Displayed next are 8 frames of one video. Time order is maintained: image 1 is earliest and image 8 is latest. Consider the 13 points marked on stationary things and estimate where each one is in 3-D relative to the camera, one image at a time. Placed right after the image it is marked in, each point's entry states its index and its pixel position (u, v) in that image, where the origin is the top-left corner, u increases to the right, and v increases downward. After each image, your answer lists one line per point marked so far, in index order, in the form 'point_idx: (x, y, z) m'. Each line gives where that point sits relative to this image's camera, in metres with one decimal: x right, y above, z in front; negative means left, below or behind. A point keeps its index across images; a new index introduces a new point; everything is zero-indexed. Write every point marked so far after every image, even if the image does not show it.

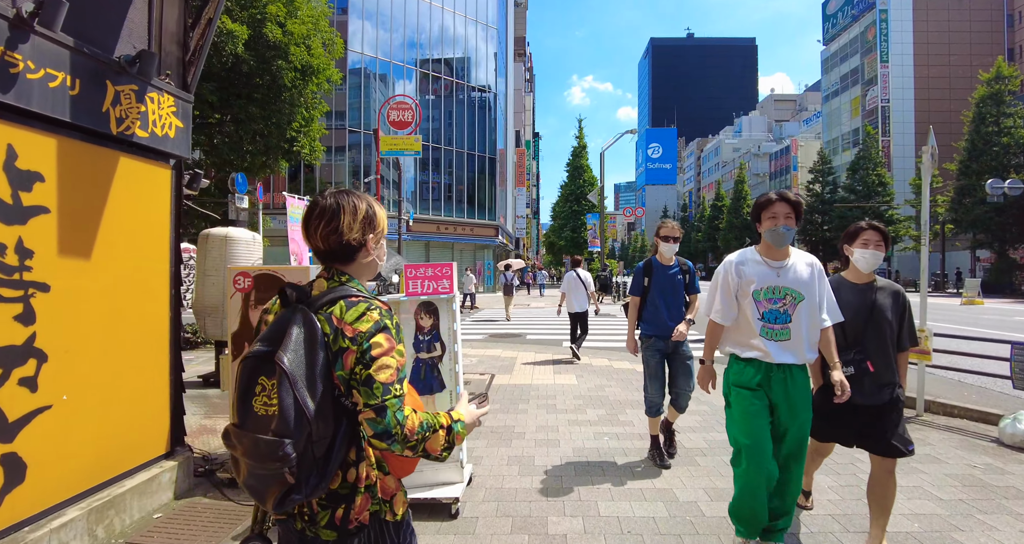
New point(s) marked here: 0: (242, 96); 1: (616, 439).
0: (-6.1, +3.9, +11.3) m
1: (+1.0, -1.6, +4.9) m
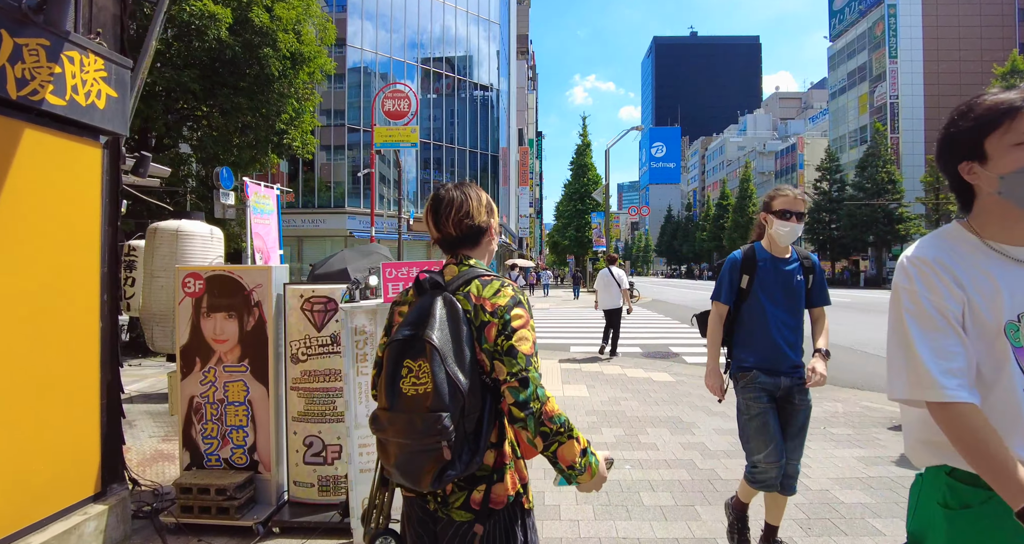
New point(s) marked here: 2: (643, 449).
0: (-6.0, +3.9, +10.6) m
1: (+1.1, -1.6, +4.2) m
2: (+1.2, -1.6, +4.6) m
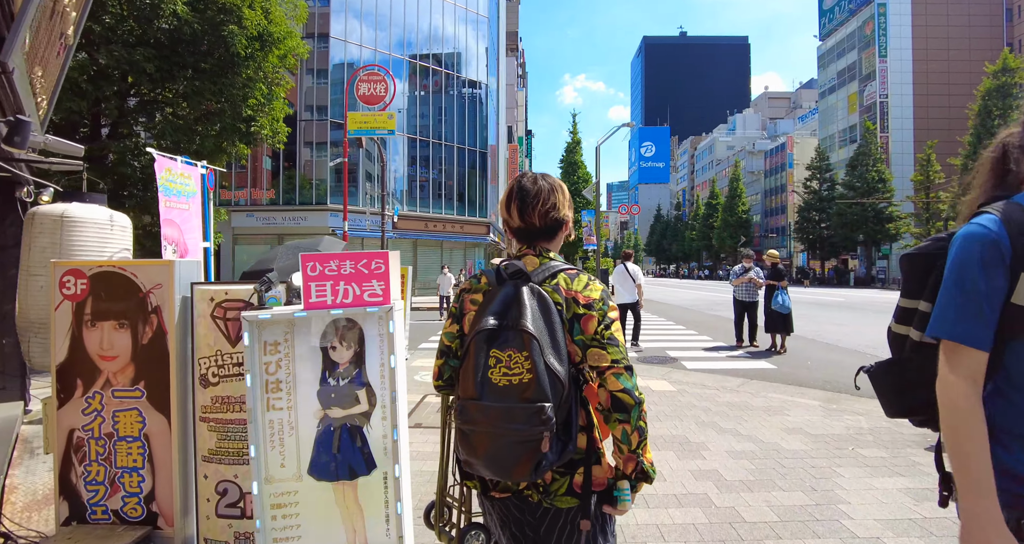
0: (-6.3, +4.0, +9.7) m
1: (+0.9, -1.6, +3.5) m
2: (+1.0, -1.6, +3.9) m
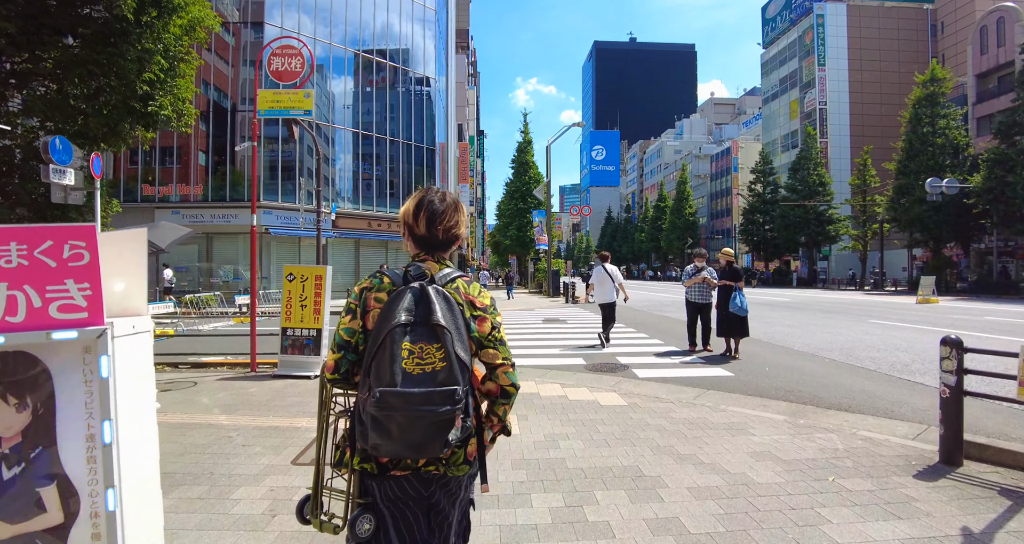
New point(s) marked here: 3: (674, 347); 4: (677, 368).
0: (-7.4, +3.9, +8.2) m
1: (+0.4, -1.6, +2.6) m
2: (+0.5, -1.6, +3.0) m
3: (+3.0, -1.4, +9.5) m
4: (+2.5, -1.5, +7.7) m
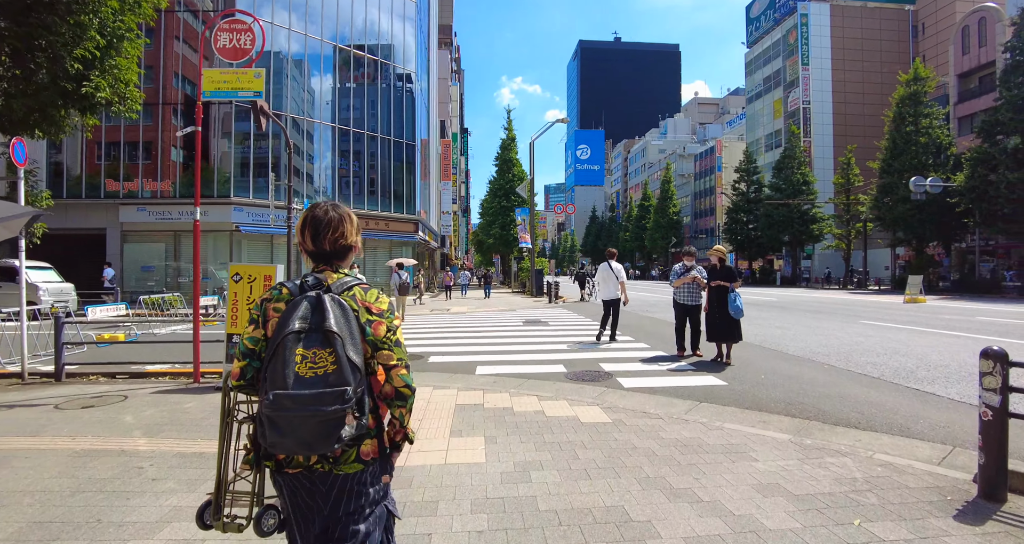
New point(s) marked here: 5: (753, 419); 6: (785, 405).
0: (-7.7, +3.9, +7.3) m
1: (+0.2, -1.6, +1.9) m
2: (+0.2, -1.6, +2.3) m
3: (+2.6, -1.4, +8.9) m
4: (+2.2, -1.5, +7.1) m
5: (+2.5, -1.5, +5.2) m
6: (+3.1, -1.5, +5.6) m
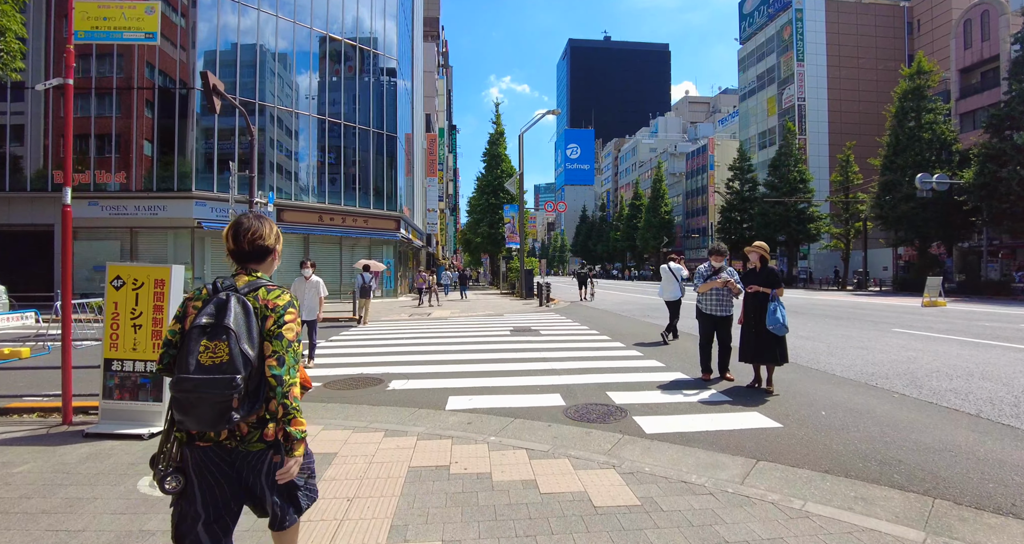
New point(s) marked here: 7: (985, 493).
0: (-7.9, +3.9, +5.4) m
1: (+0.1, -1.6, +0.2) m
2: (+0.1, -1.6, +0.6) m
3: (+2.4, -1.5, +7.2) m
4: (+2.0, -1.5, +5.4) m
5: (+2.3, -1.5, +3.5) m
6: (+2.9, -1.5, +4.0) m
7: (+3.3, -1.5, +3.4) m
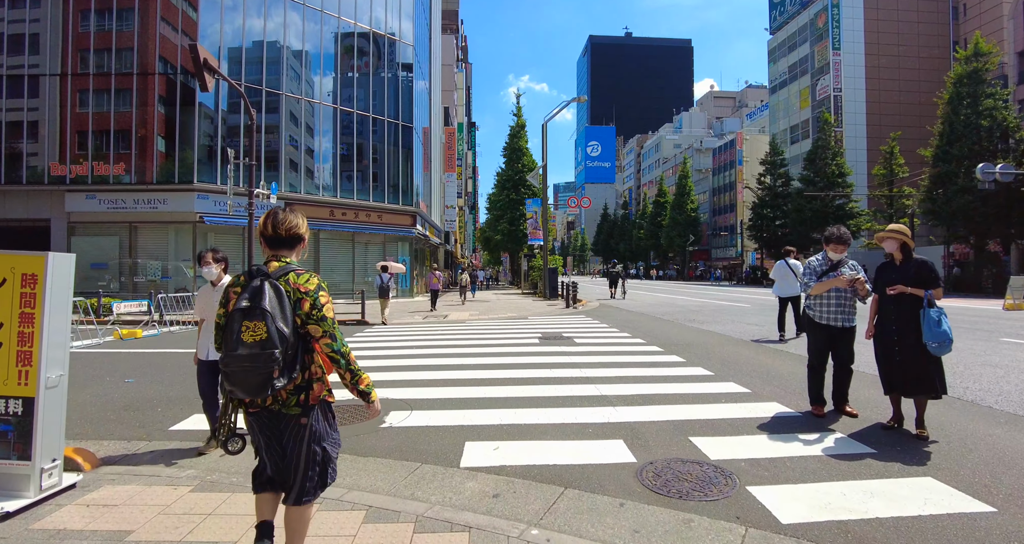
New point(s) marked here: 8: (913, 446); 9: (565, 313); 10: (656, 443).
0: (-7.6, +4.0, +3.9) m
1: (+0.2, -1.6, -1.6) m
2: (+0.3, -1.6, -1.2) m
3: (+2.8, -1.4, +5.3) m
4: (+2.3, -1.5, +3.6) m
5: (+2.6, -1.5, +1.7) m
6: (+3.2, -1.5, +2.1) m
7: (+3.5, -1.5, +1.6) m
8: (+3.3, -1.4, +4.2) m
9: (+1.9, -1.4, +17.5) m
10: (+1.2, -1.4, +4.2) m
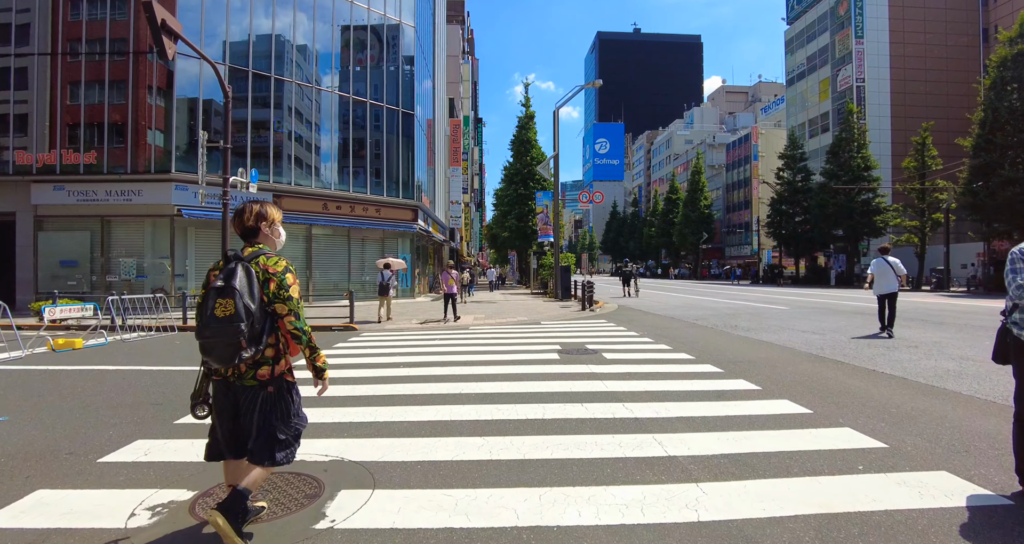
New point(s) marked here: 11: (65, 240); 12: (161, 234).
0: (-7.5, +4.0, +2.1) m
1: (+0.3, -1.6, -3.5) m
2: (+0.3, -1.5, -3.1) m
3: (+2.9, -1.4, +3.4) m
4: (+2.4, -1.4, +1.6) m
5: (+2.7, -1.5, -0.3) m
6: (+3.3, -1.4, +0.1) m
7: (+3.6, -1.4, -0.4) m
8: (+3.4, -1.4, +2.2) m
9: (+2.2, -1.4, +15.6) m
10: (+1.3, -1.4, +2.3) m
11: (-17.0, +1.2, +19.2) m
12: (-13.3, +1.5, +19.2) m
